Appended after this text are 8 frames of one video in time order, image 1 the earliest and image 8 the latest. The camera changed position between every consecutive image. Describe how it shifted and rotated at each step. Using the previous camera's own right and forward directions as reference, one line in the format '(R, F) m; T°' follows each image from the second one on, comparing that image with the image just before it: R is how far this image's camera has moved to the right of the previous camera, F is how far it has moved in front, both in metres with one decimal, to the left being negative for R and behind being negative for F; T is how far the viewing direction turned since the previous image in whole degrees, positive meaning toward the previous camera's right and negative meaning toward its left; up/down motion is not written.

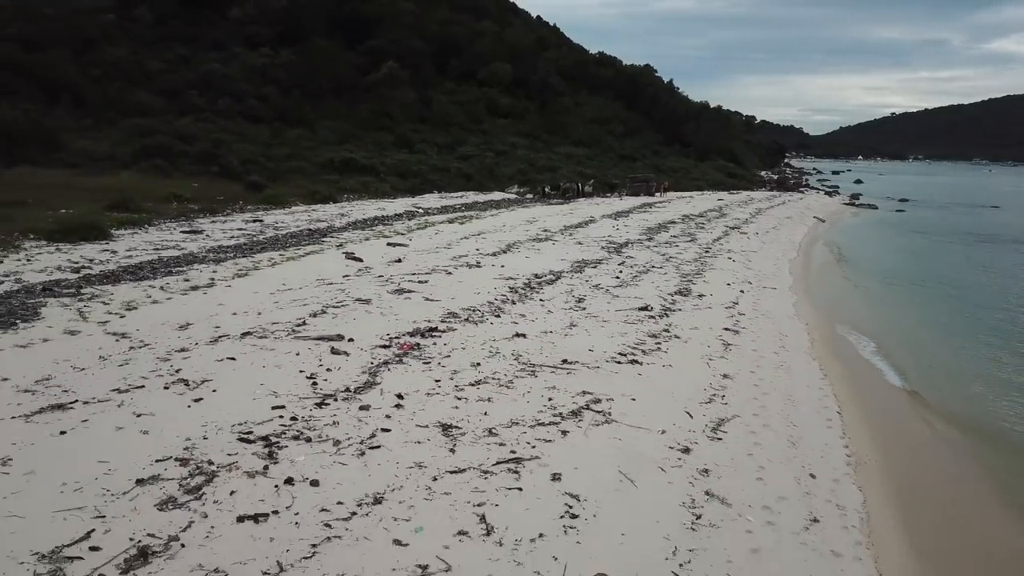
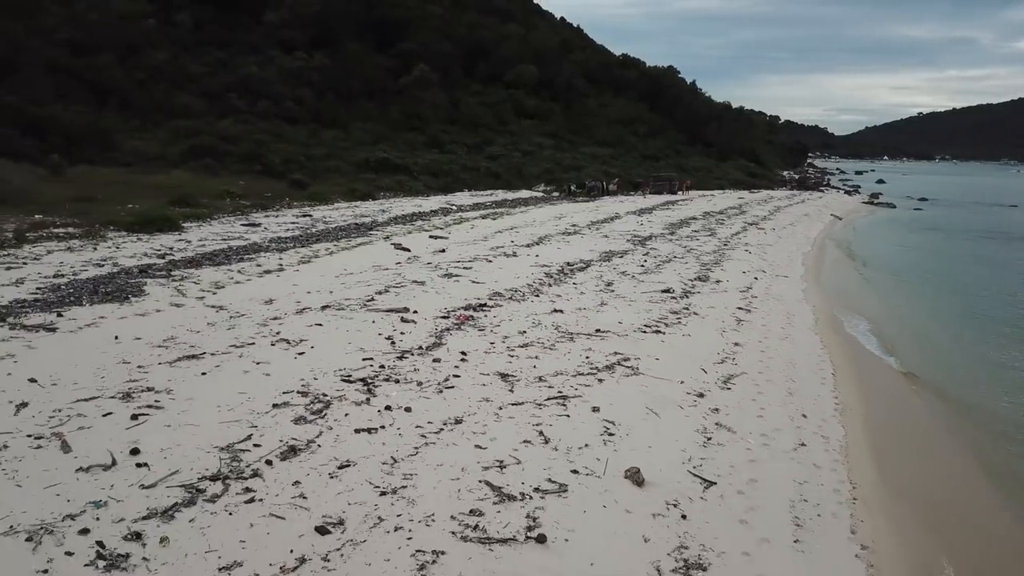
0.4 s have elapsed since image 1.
(-0.2, -0.9) m; -2°
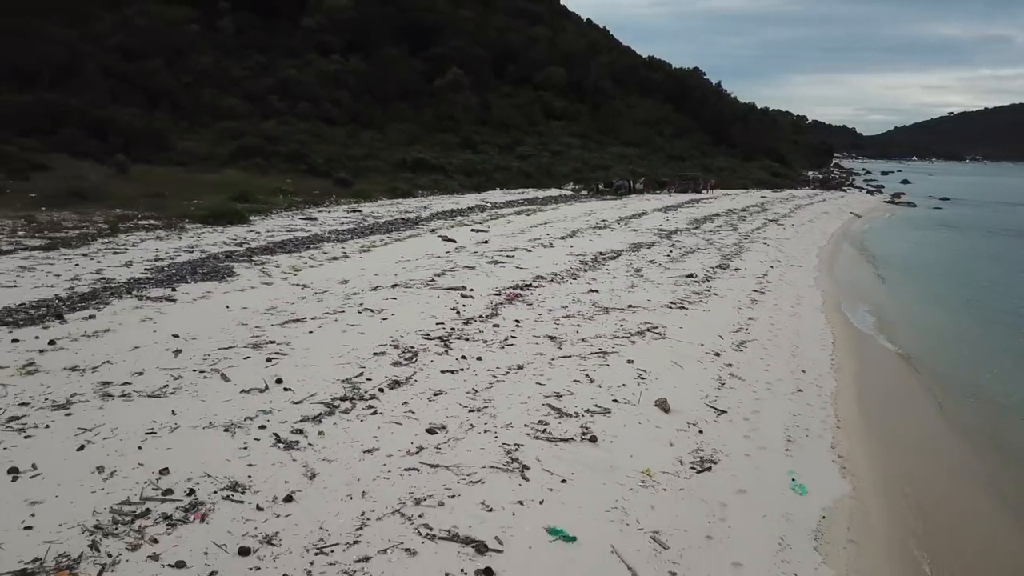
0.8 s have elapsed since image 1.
(-0.2, -1.1) m; -2°
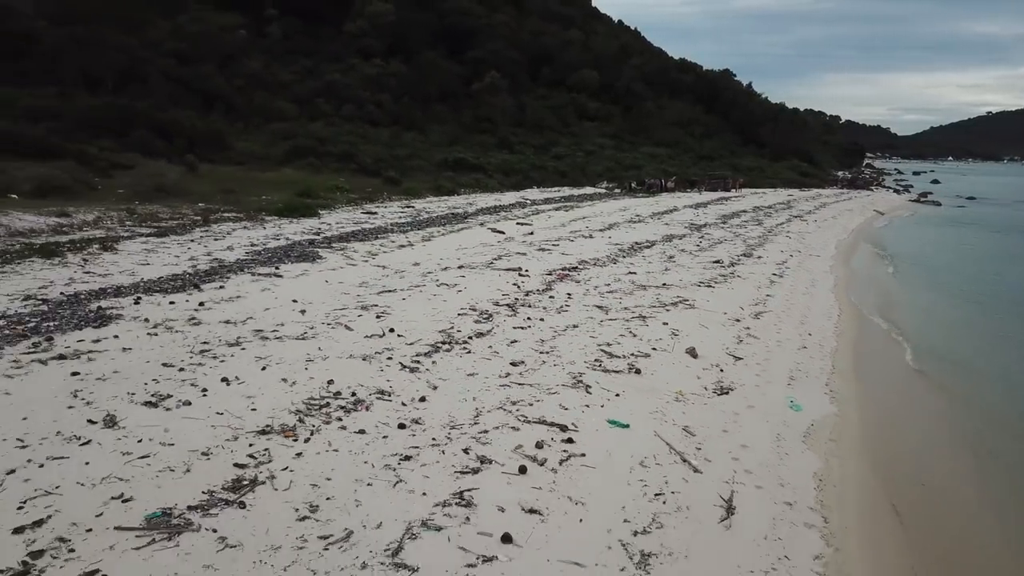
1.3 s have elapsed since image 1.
(-0.2, -1.3) m; -2°
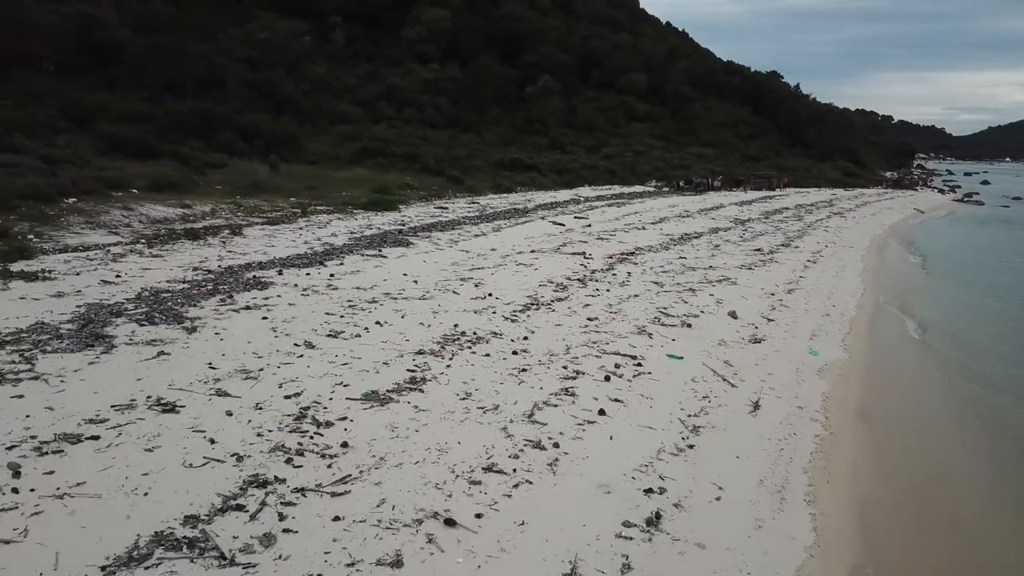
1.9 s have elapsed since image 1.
(-0.3, -1.5) m; -3°
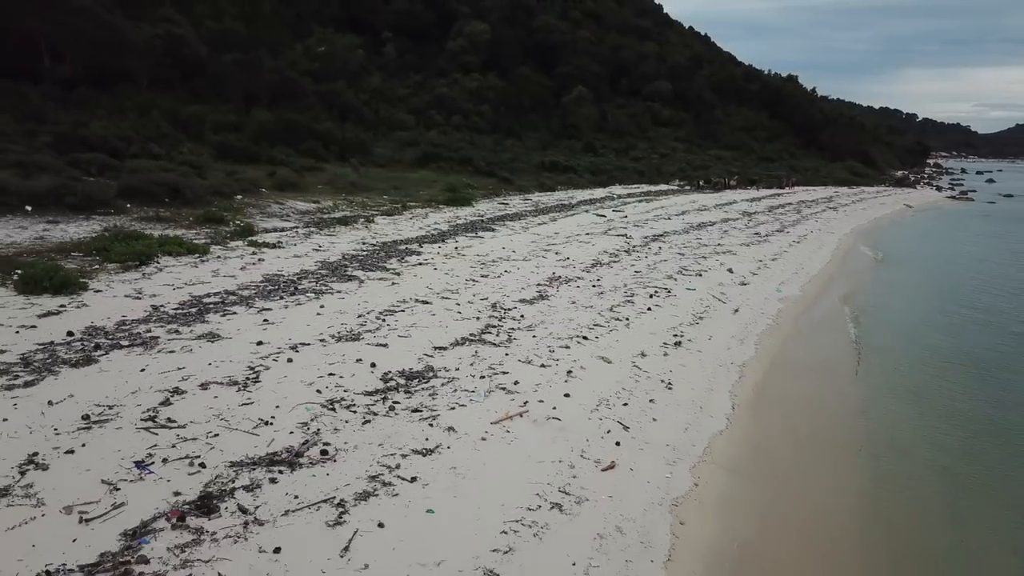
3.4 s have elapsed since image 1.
(-0.7, -3.9) m; -2°
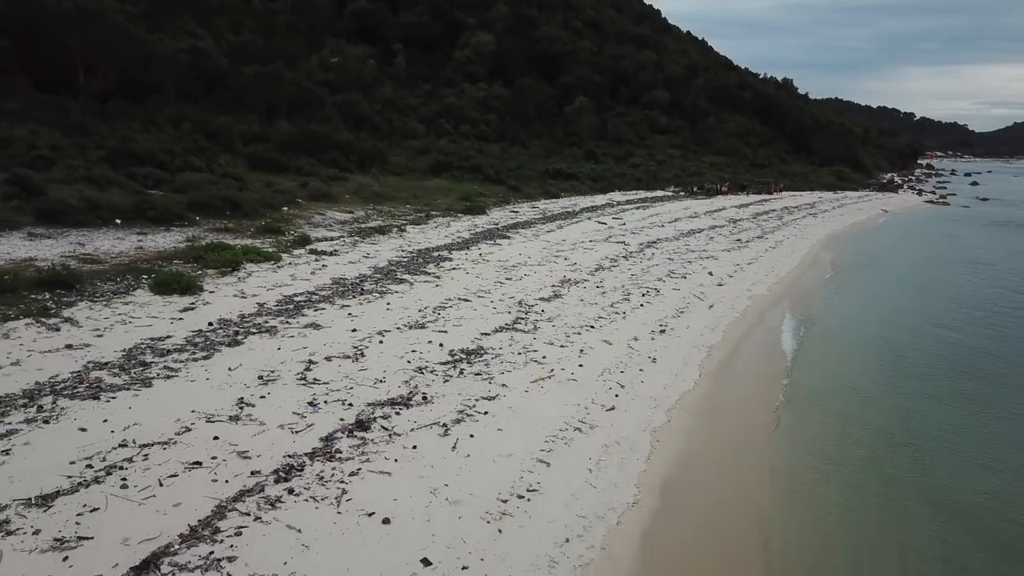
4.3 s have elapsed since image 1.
(-0.3, -2.3) m; 0°
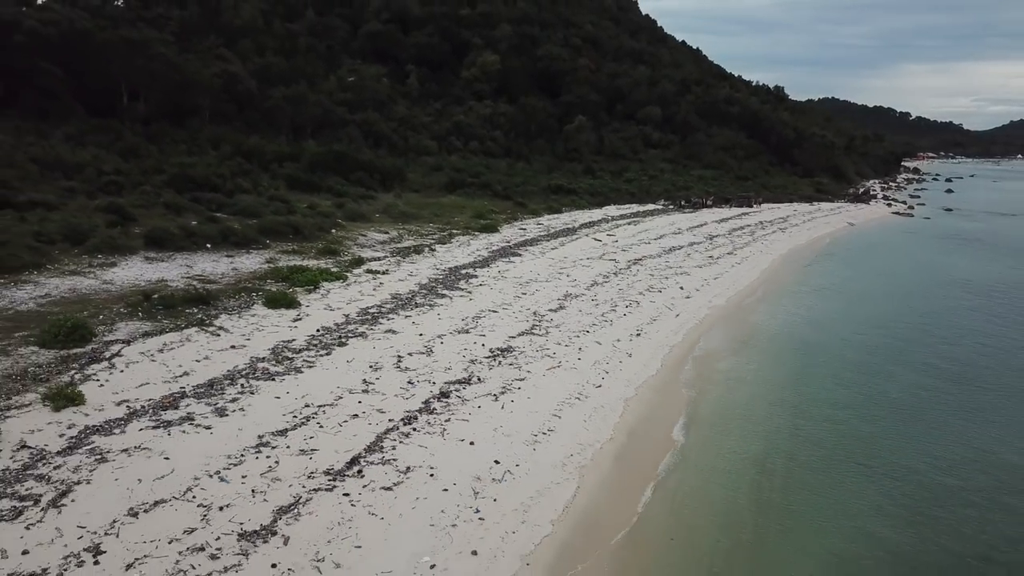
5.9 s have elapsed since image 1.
(-0.3, -3.7) m; 0°
